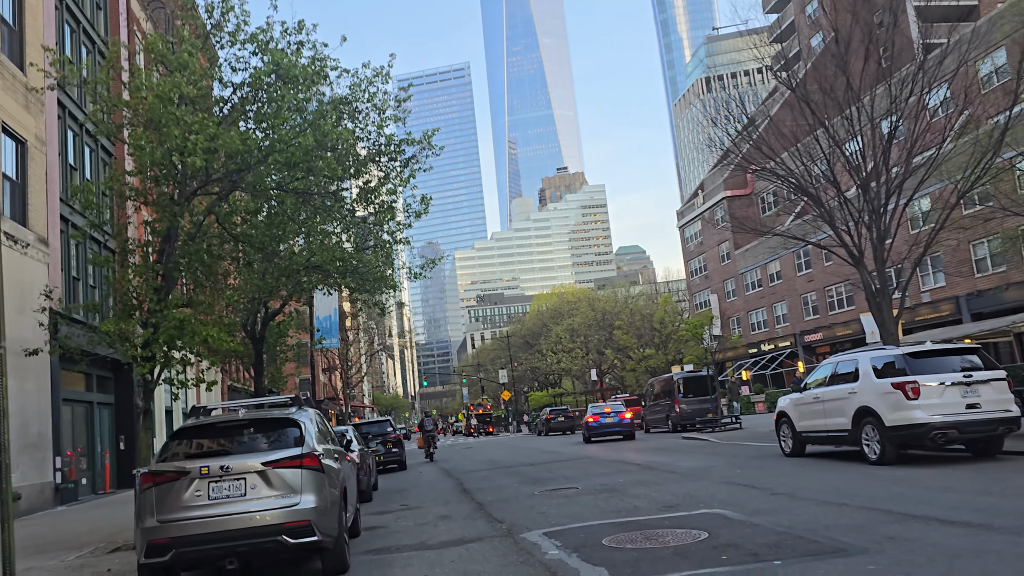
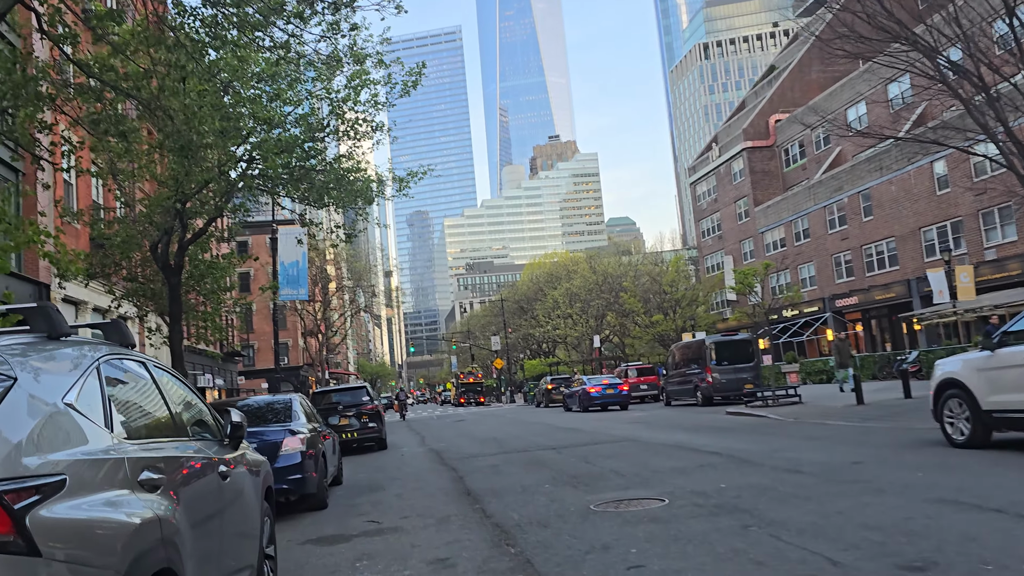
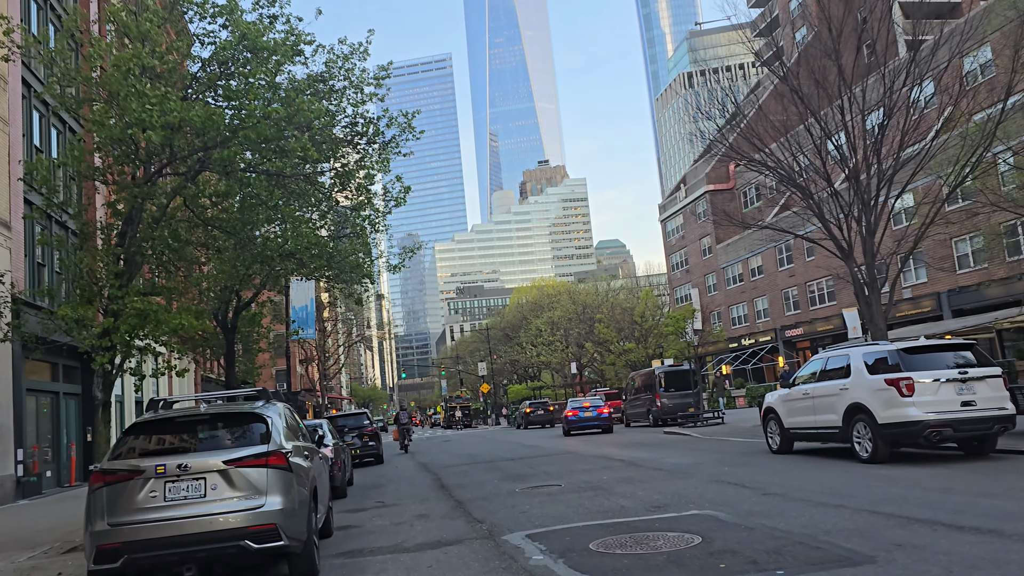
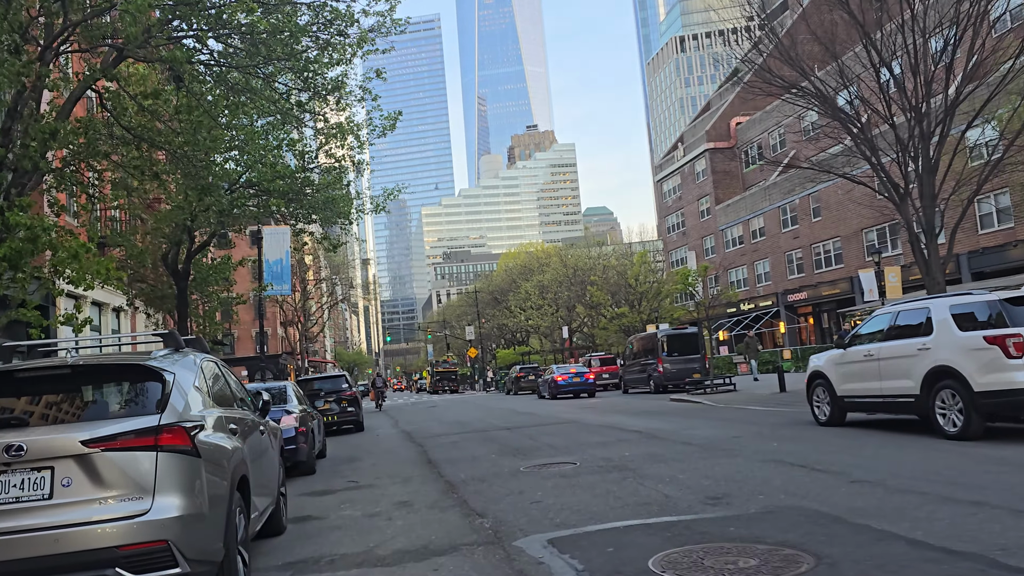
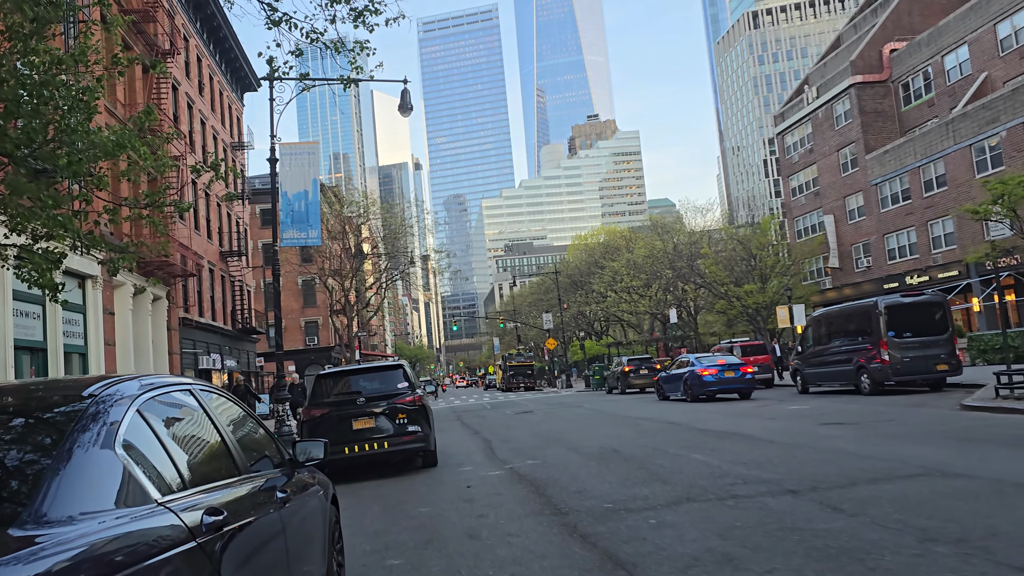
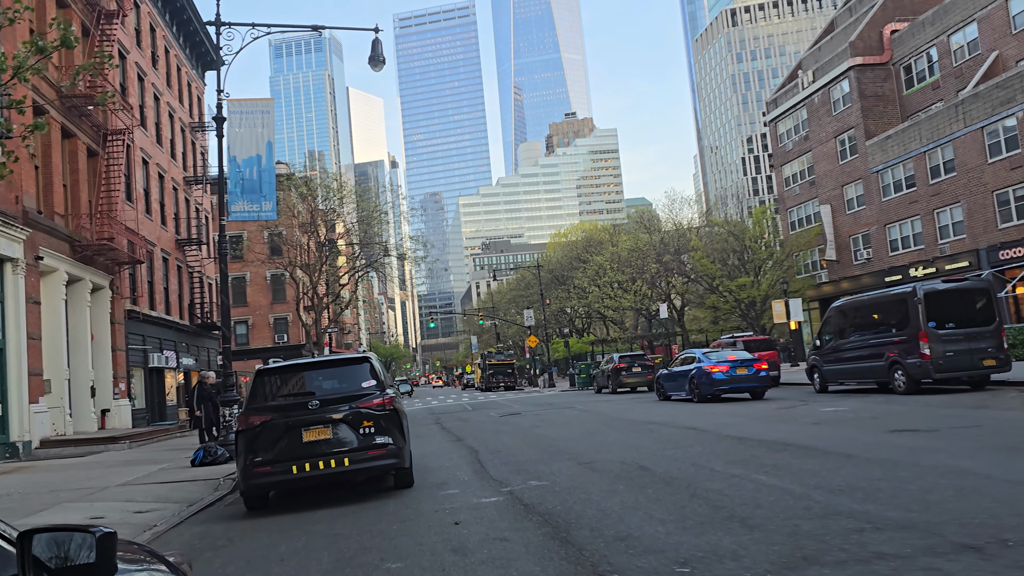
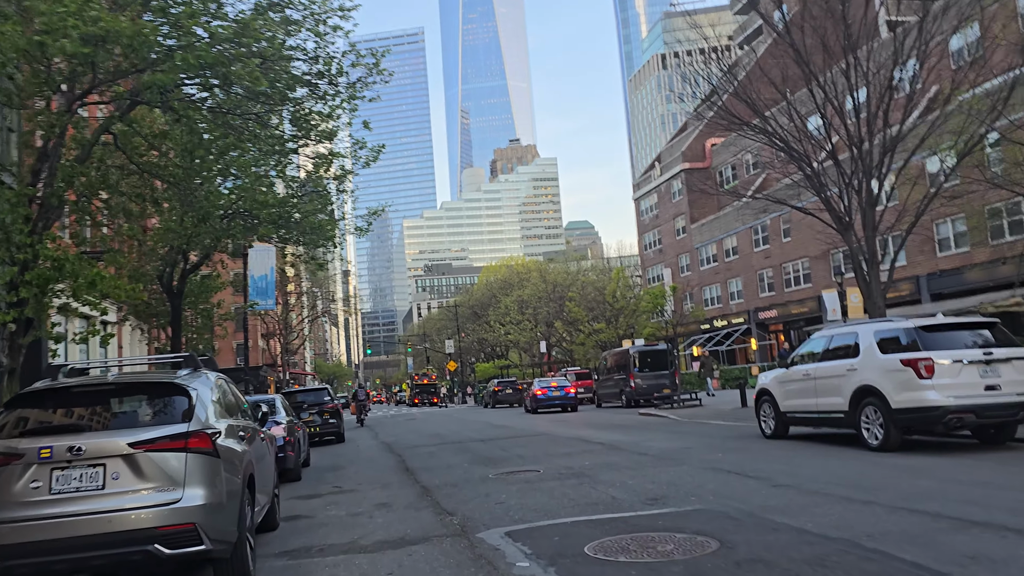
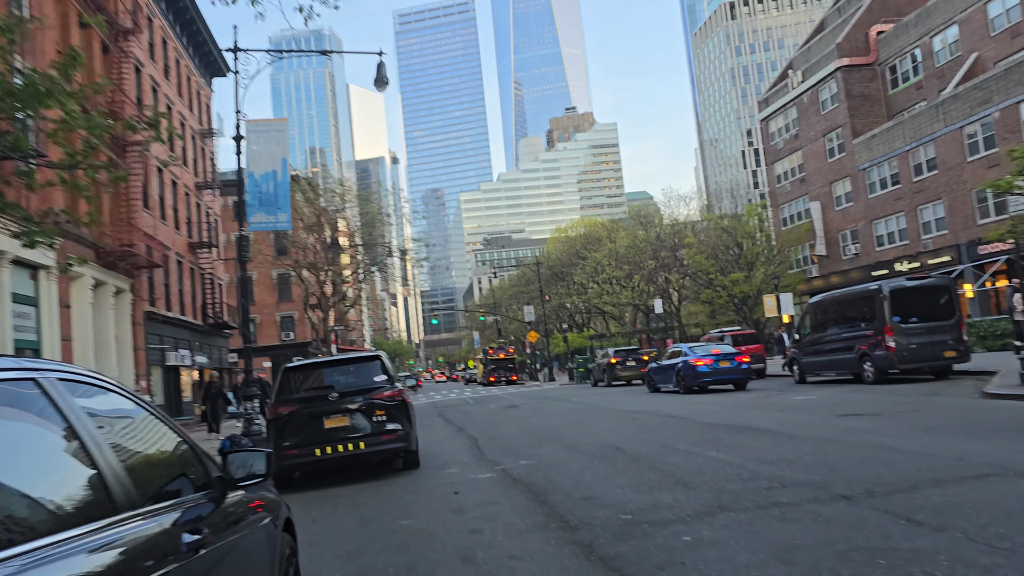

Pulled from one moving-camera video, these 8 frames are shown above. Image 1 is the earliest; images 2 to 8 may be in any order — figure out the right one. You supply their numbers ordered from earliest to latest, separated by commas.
3, 7, 4, 2, 5, 8, 6
